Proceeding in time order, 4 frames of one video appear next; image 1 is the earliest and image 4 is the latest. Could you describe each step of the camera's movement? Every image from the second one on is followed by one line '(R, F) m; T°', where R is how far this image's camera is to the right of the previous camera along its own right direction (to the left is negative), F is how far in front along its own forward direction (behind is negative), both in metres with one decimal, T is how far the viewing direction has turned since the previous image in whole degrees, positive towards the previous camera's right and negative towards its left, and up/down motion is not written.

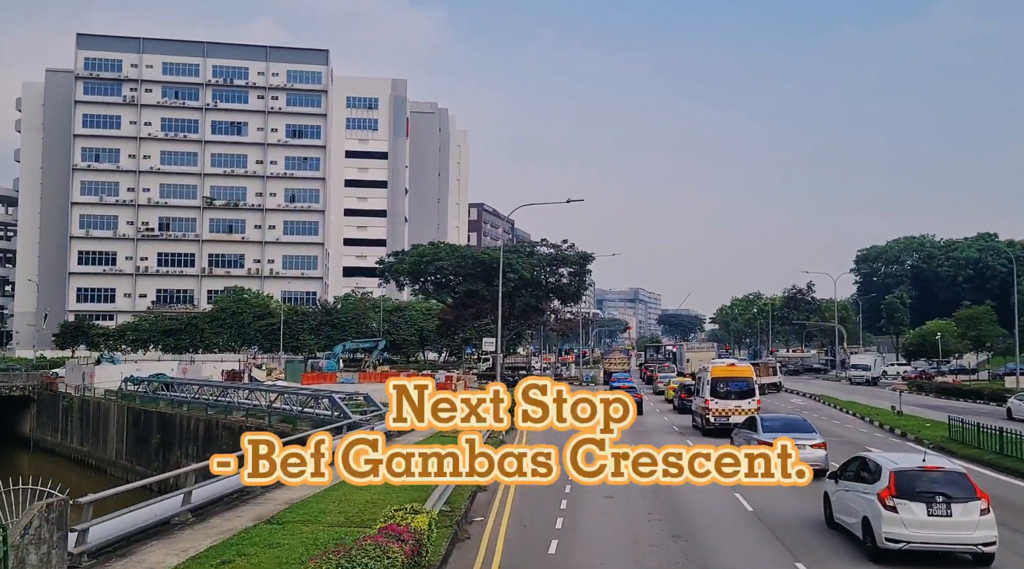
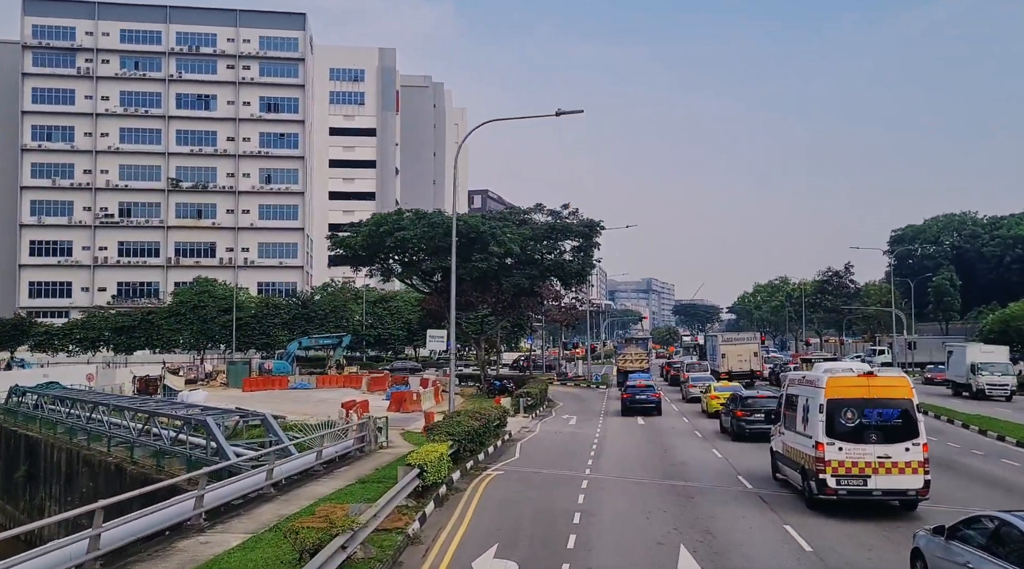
(+1.5, +12.7) m; -1°
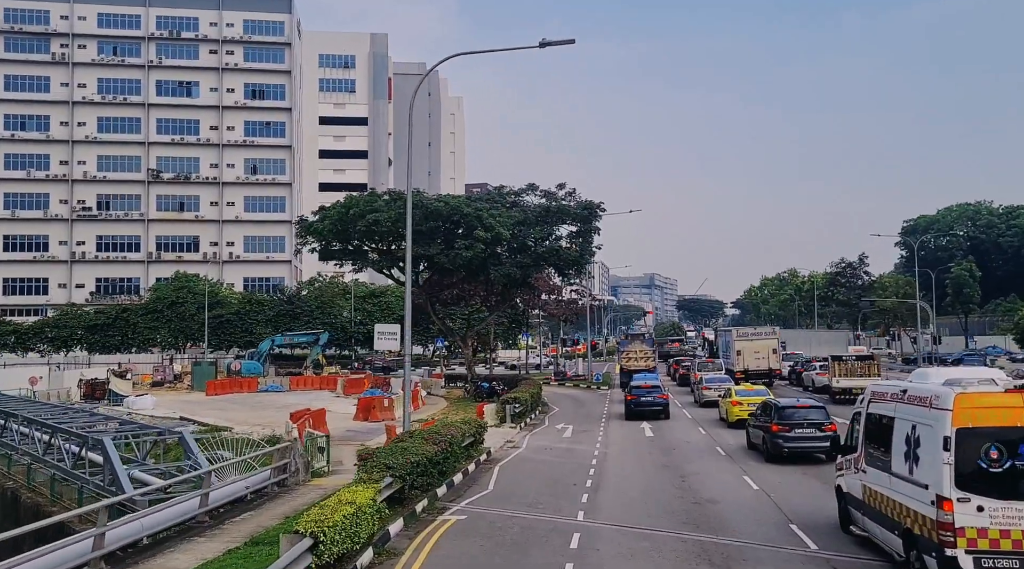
(+0.7, +5.0) m; 0°
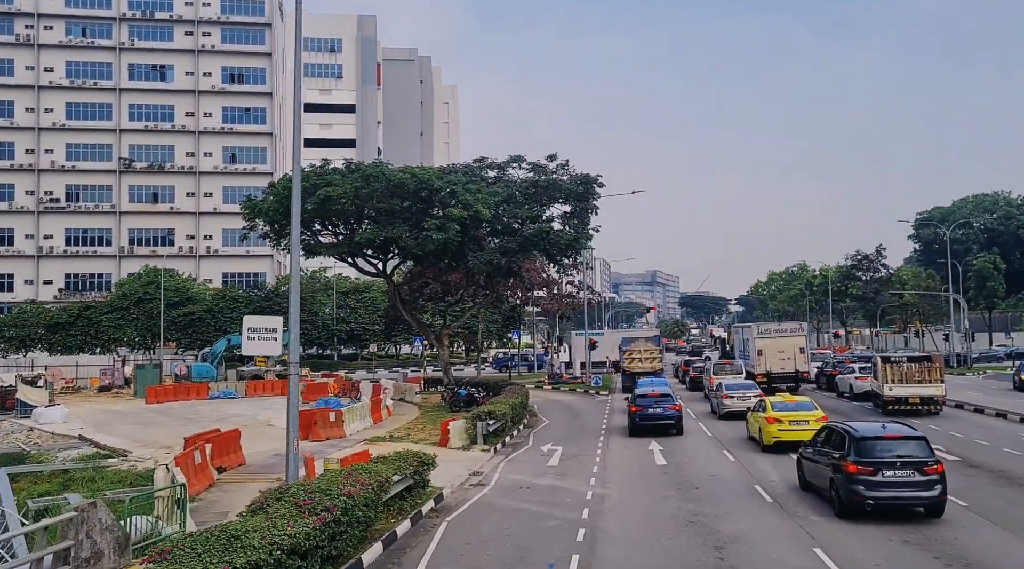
(+0.9, +6.1) m; 0°
